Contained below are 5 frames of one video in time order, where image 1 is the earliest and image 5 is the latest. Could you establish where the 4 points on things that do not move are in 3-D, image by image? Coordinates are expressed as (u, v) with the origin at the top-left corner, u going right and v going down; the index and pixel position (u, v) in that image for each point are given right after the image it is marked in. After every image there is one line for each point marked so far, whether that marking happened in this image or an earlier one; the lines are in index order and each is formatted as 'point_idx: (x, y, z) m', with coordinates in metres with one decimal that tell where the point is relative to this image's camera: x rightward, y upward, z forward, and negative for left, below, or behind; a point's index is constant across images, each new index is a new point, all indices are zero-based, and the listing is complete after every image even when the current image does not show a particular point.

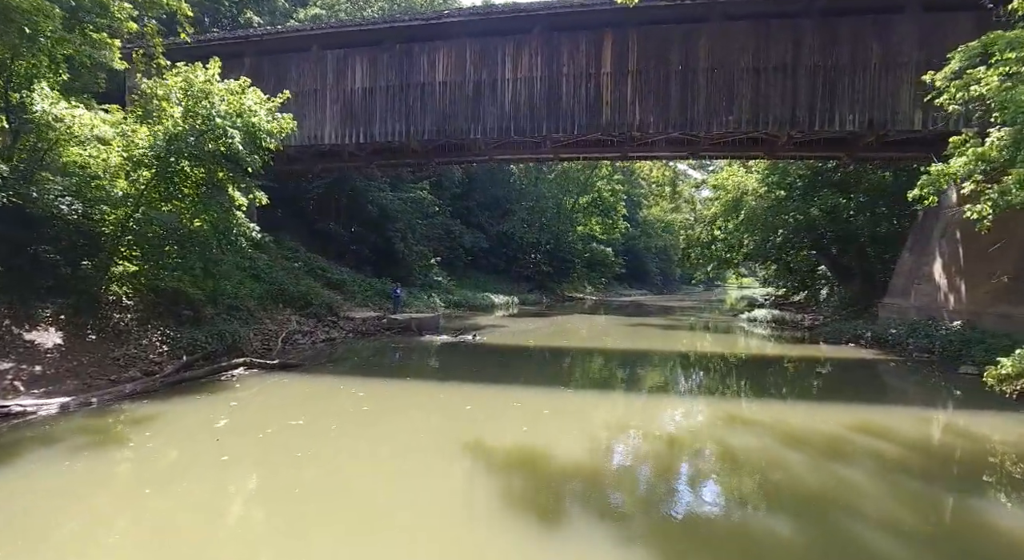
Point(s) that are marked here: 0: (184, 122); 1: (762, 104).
0: (-5.8, +2.8, +10.9) m
1: (+5.4, +3.8, +13.5) m
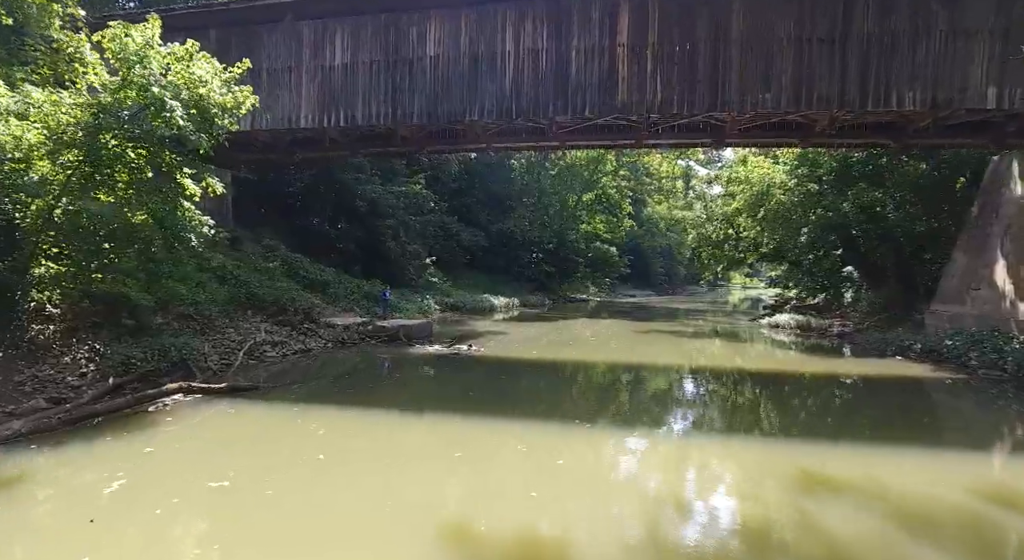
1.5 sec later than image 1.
0: (-5.8, +2.7, +9.0) m
1: (+5.5, +3.7, +11.6) m
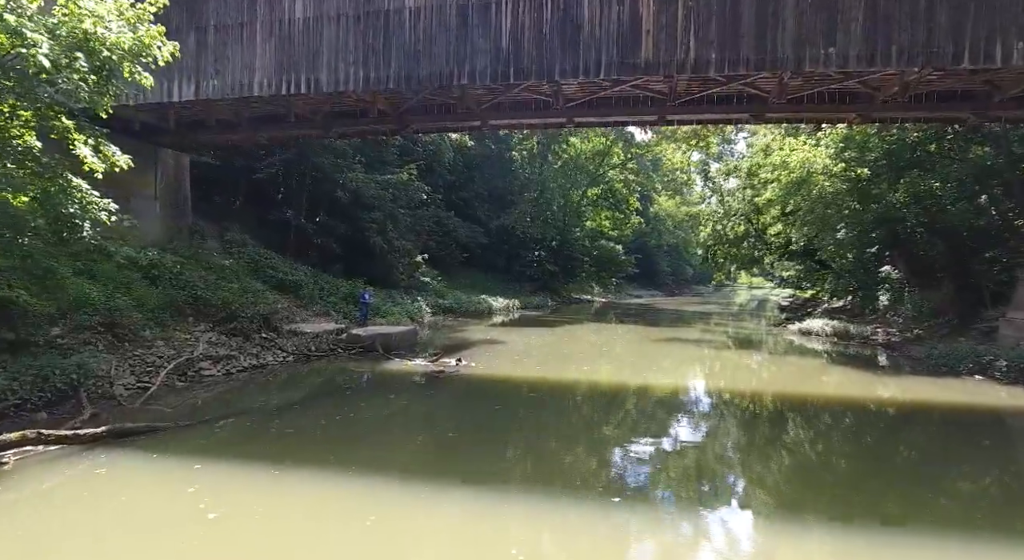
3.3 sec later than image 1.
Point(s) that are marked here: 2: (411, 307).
0: (-5.8, +2.7, +6.7) m
1: (+5.4, +3.7, +9.2) m
2: (-3.2, -0.9, +19.3) m
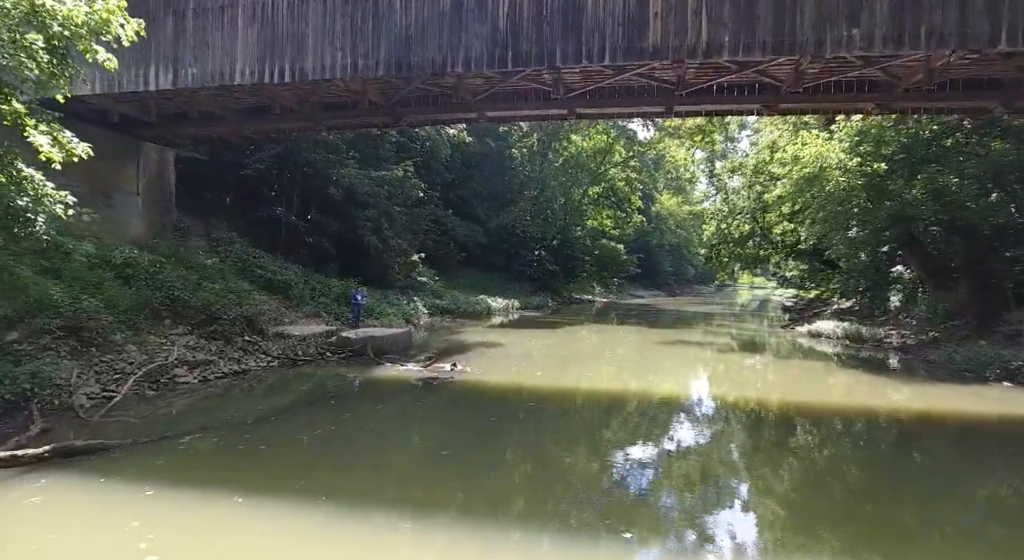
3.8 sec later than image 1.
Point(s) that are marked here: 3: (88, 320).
0: (-5.8, +2.7, +6.0) m
1: (+5.4, +3.7, +8.5) m
2: (-3.2, -0.9, +18.6) m
3: (-6.1, -0.6, +9.0) m
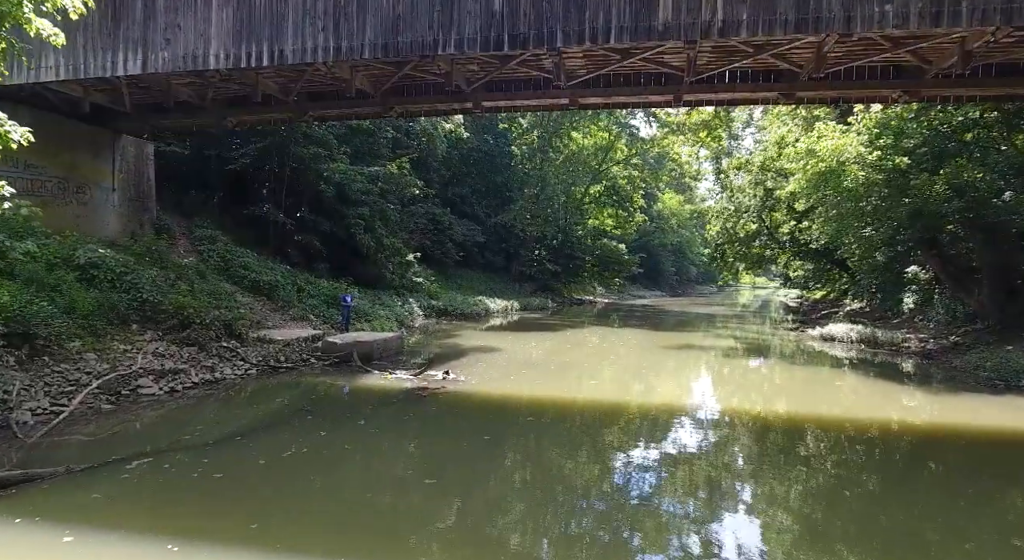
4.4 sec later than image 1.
0: (-5.9, +2.7, +5.1) m
1: (+5.4, +3.6, +7.6) m
2: (-3.3, -0.9, +17.8) m
3: (-6.1, -0.6, +8.1) m
